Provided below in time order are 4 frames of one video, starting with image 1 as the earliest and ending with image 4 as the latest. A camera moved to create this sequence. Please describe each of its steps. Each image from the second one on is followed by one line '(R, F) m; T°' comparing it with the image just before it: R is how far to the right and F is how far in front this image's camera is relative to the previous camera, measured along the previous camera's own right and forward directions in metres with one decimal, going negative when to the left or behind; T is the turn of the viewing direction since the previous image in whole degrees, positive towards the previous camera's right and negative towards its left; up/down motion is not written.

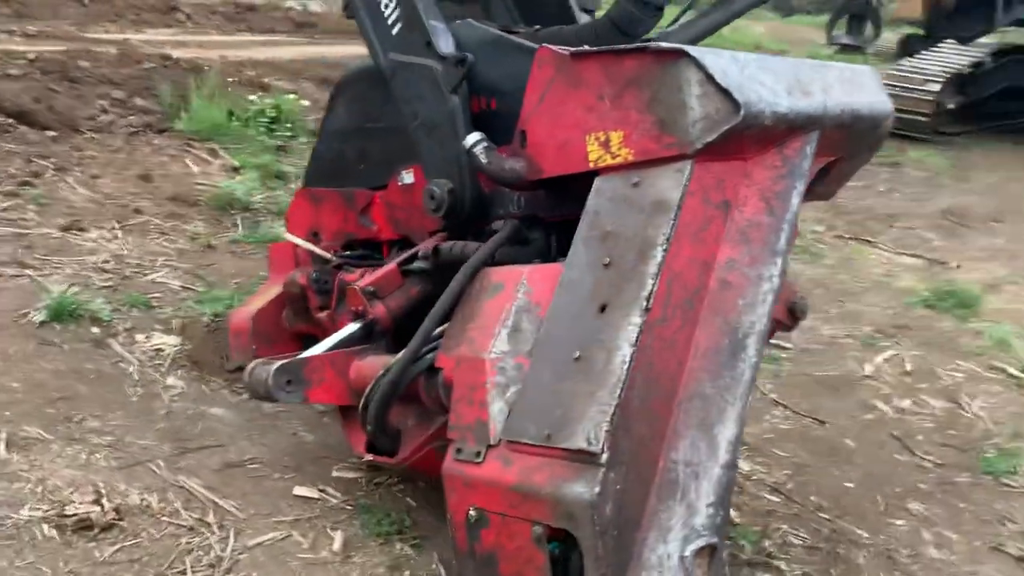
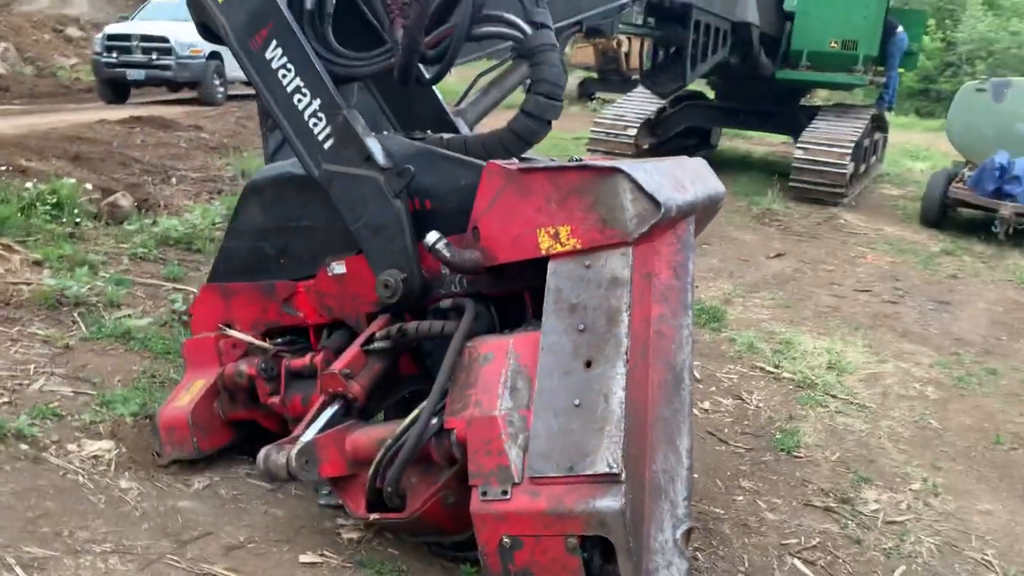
(-0.7, -0.4) m; +19°
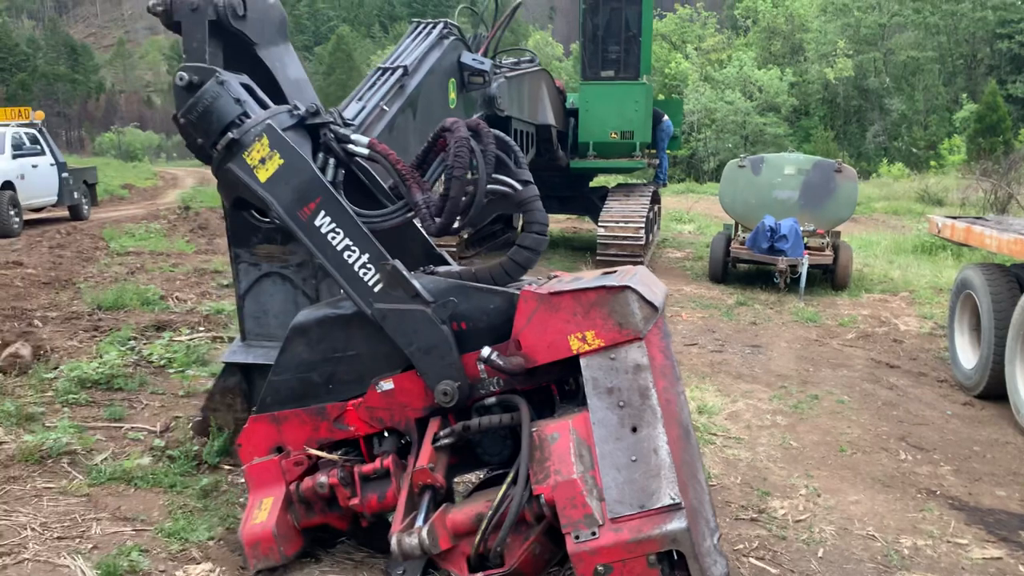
(-0.9, -0.7) m; +15°
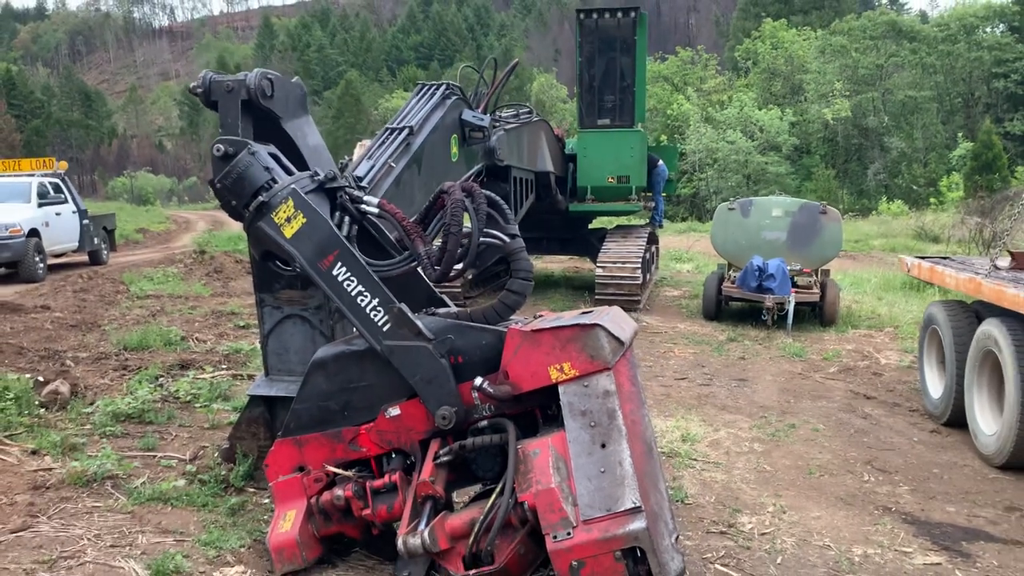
(+0.1, -0.6) m; 0°
